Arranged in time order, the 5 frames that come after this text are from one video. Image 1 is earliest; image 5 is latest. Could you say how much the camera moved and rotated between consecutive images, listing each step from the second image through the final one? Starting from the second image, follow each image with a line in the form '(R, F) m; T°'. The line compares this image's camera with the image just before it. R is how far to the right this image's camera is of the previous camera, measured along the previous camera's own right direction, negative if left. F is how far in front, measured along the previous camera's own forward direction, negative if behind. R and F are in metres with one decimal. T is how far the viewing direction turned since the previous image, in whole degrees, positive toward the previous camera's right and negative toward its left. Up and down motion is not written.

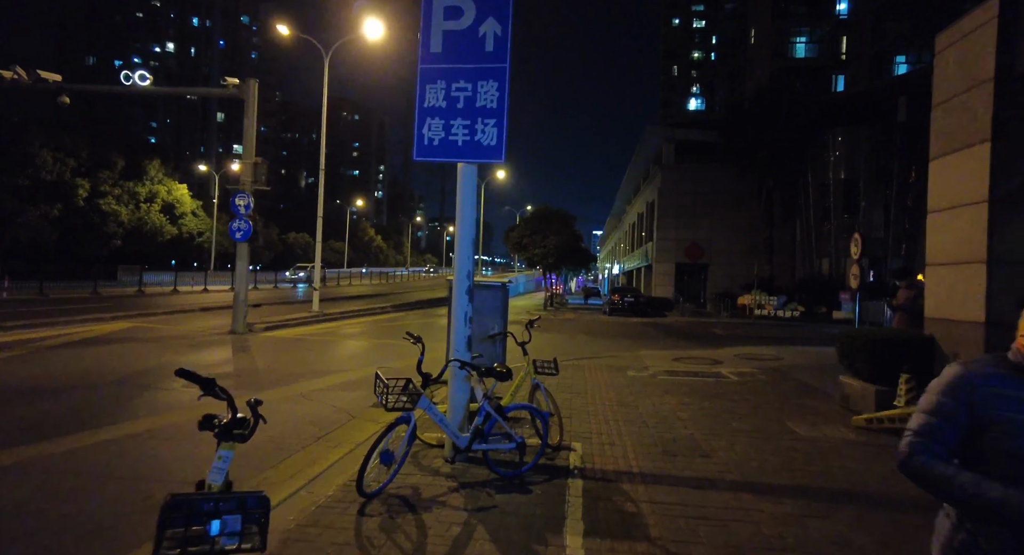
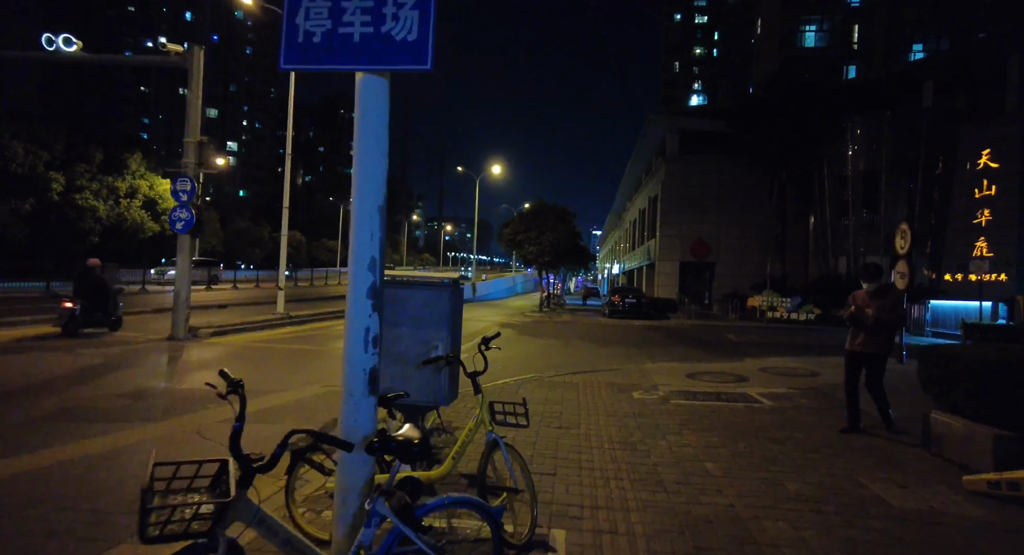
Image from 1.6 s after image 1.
(+0.4, +2.3) m; 0°
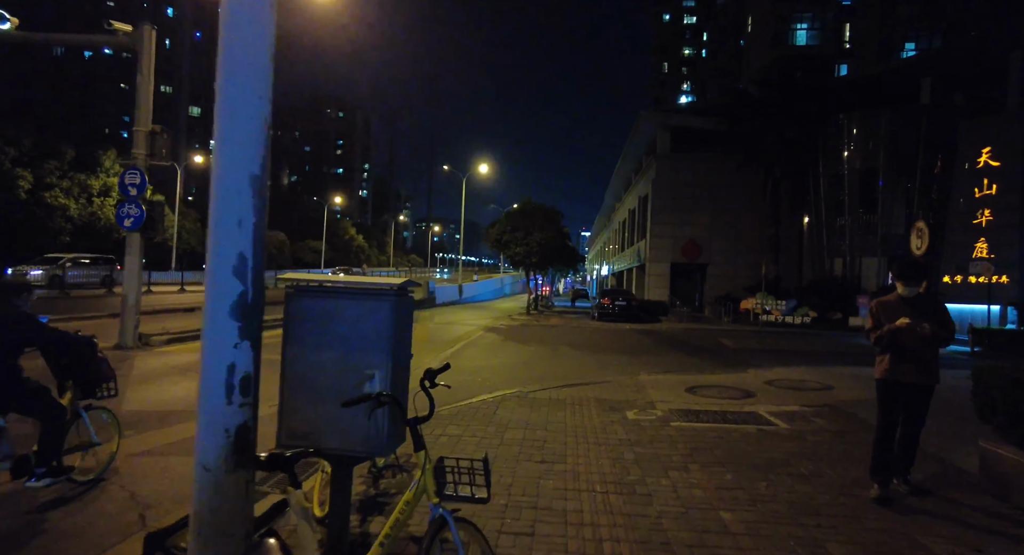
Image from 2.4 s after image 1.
(+0.2, +1.2) m; +1°
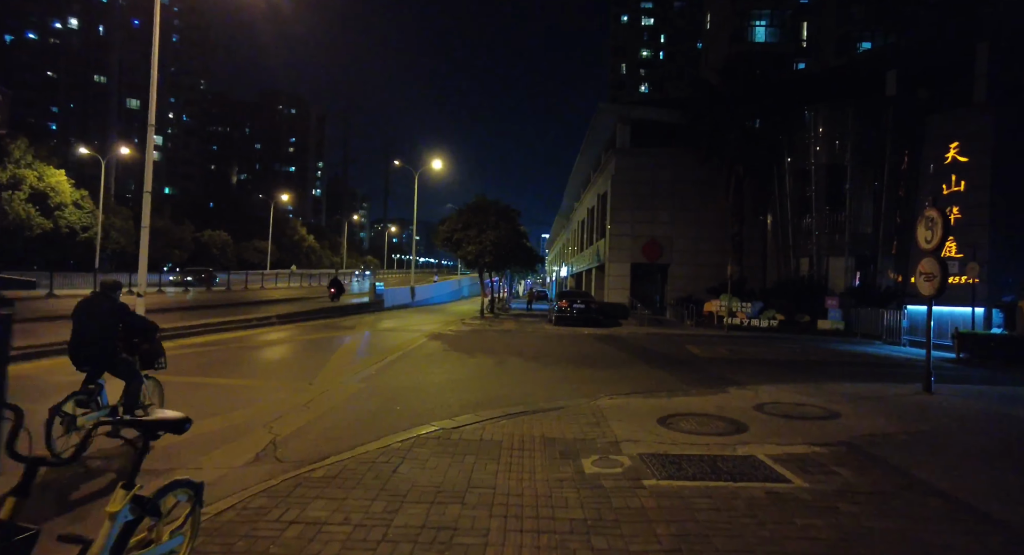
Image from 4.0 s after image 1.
(+0.6, +2.3) m; +4°
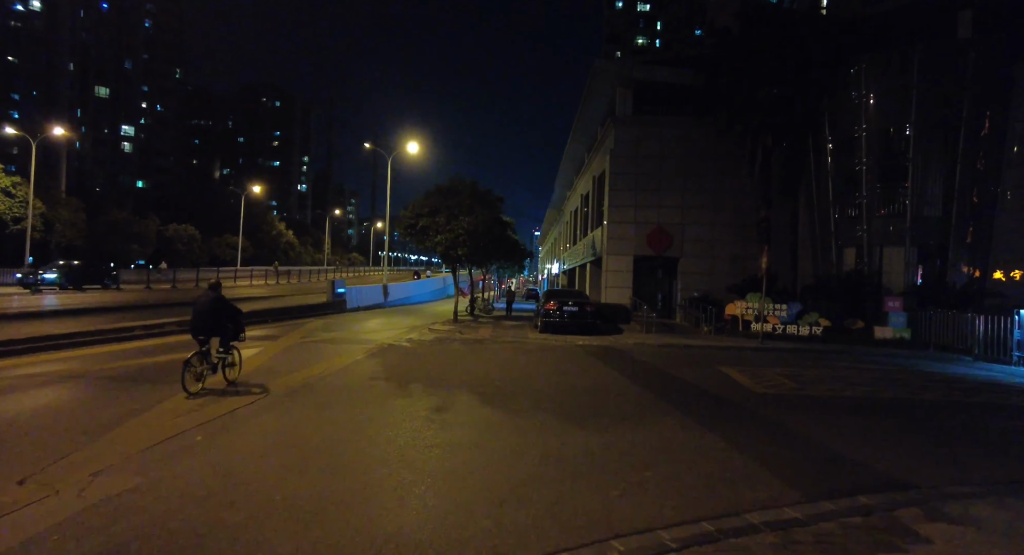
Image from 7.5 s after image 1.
(+0.8, +5.3) m; +1°
